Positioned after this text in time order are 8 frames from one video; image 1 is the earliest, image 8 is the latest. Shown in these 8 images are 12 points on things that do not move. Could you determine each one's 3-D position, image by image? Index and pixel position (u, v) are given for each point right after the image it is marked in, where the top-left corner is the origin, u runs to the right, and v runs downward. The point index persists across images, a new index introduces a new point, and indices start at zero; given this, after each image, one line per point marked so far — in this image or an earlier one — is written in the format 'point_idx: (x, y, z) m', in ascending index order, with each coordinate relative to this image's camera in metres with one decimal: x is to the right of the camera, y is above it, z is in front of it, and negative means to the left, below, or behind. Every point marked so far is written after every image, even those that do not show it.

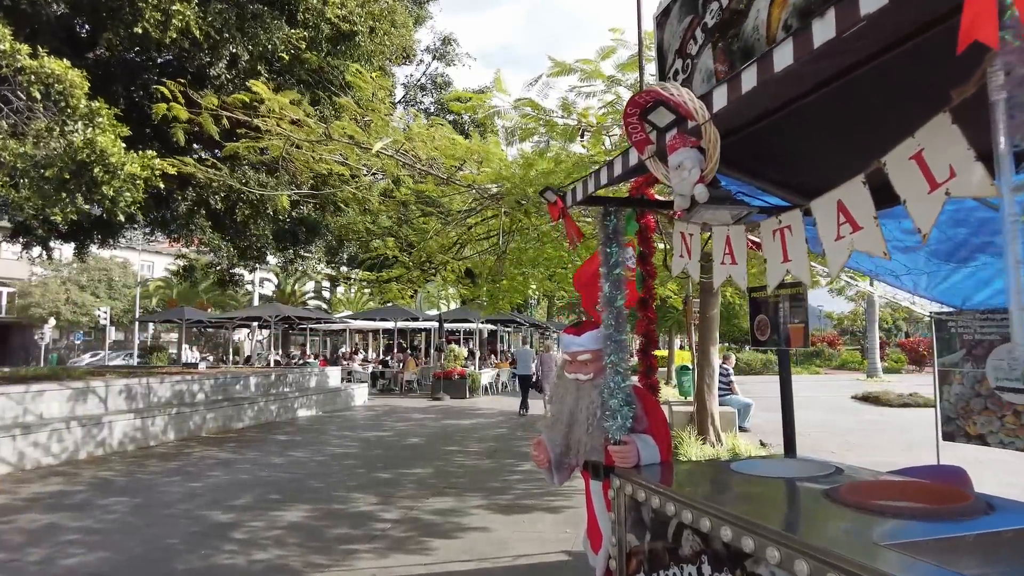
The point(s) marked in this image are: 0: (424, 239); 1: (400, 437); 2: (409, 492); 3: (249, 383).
0: (-1.6, +0.9, +11.3) m
1: (-2.0, -2.7, +11.4) m
2: (-1.1, -2.3, +7.1) m
3: (-5.8, -2.1, +14.1) m
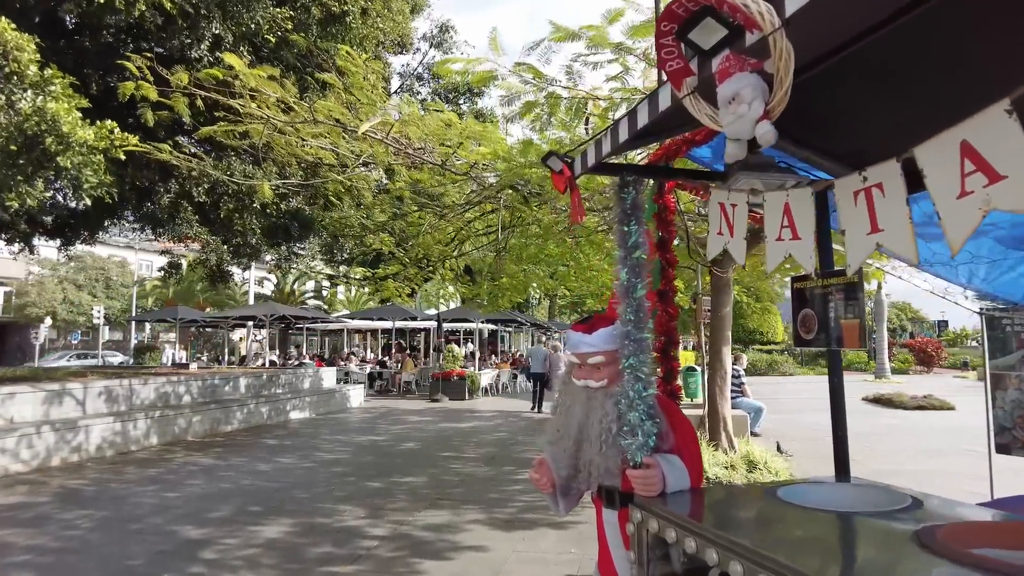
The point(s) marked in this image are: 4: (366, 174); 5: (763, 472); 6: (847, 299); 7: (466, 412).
0: (-1.6, +0.9, +10.8) m
1: (-2.0, -2.6, +10.9) m
2: (-1.2, -2.2, +6.6) m
3: (-5.8, -2.0, +13.6) m
4: (-2.3, +1.8, +9.8) m
5: (+3.0, -2.2, +7.5) m
6: (+1.4, 0.0, +2.8) m
7: (-1.1, -3.0, +15.6) m
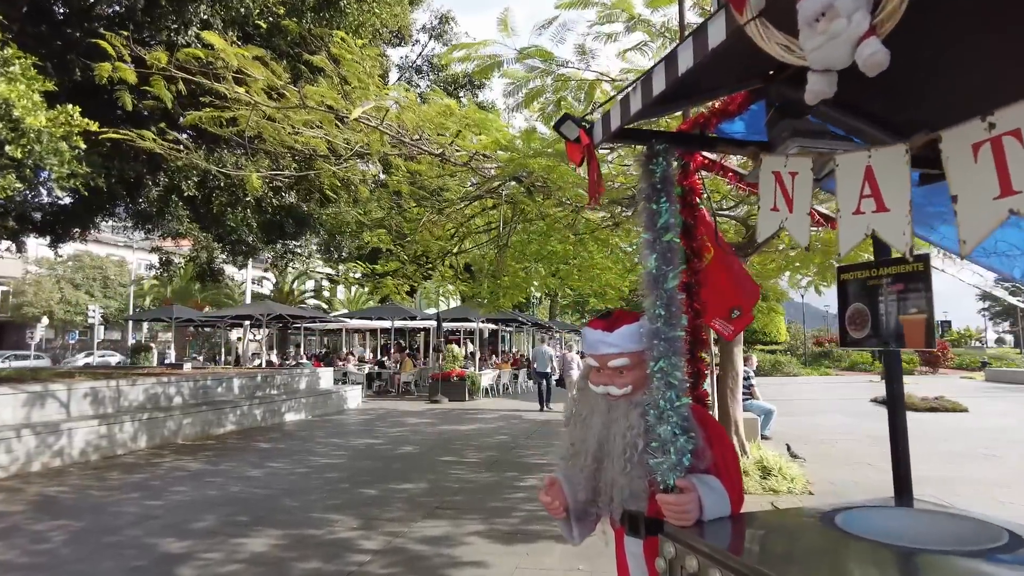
0: (-1.5, +0.9, +10.4) m
1: (-2.0, -2.6, +10.5) m
2: (-1.1, -2.2, +6.2) m
3: (-5.8, -2.0, +13.2) m
4: (-2.2, +1.8, +9.4) m
5: (+3.0, -2.1, +7.2) m
6: (+1.5, 0.0, +2.4) m
7: (-1.1, -3.0, +15.2) m
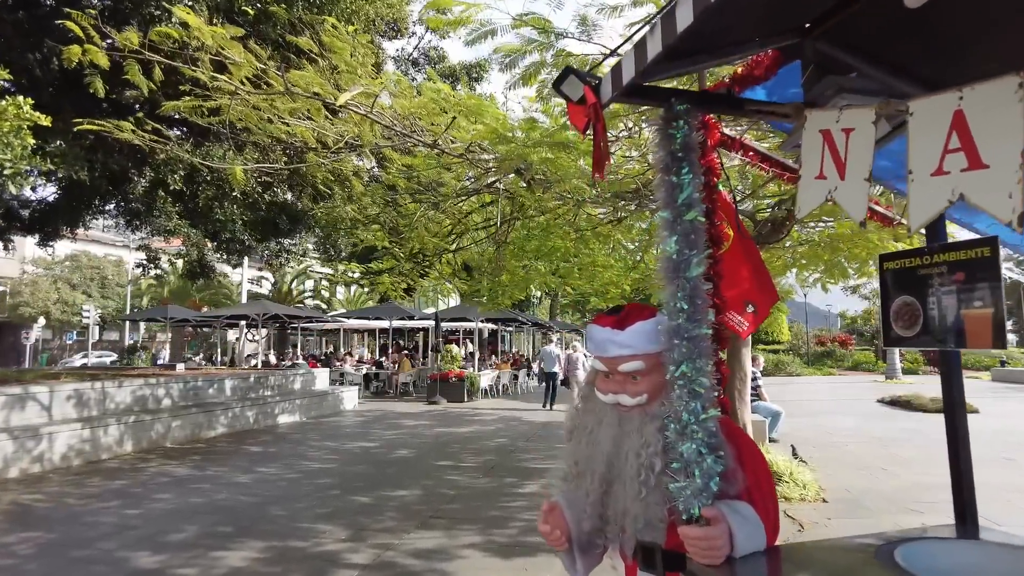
0: (-1.6, +1.0, +10.1) m
1: (-2.0, -2.6, +10.2) m
2: (-1.1, -2.2, +5.9) m
3: (-5.8, -2.0, +12.9) m
4: (-2.2, +1.8, +9.1) m
5: (+3.0, -2.1, +6.8) m
6: (+1.4, 0.0, +2.1) m
7: (-1.1, -3.0, +14.9) m
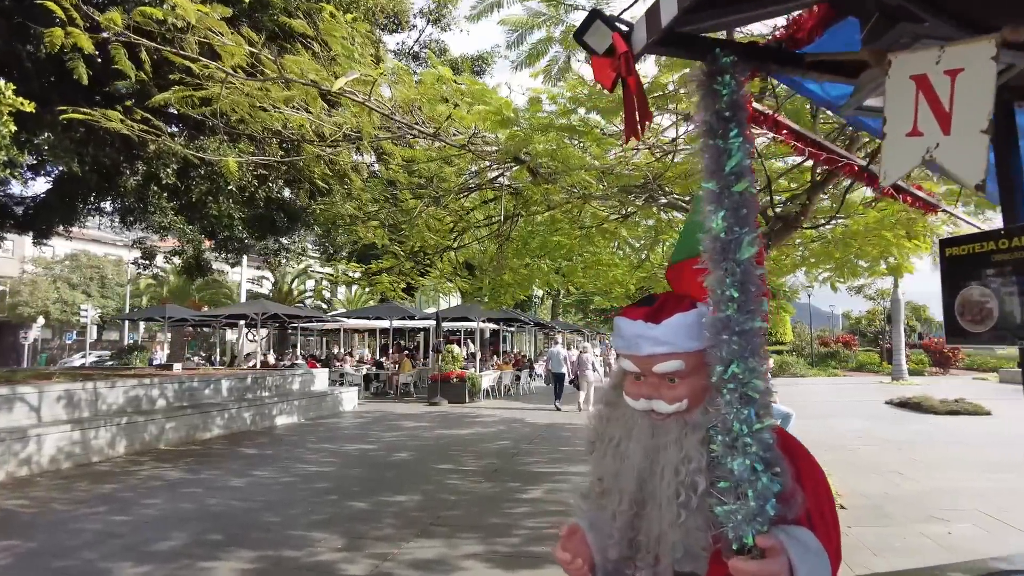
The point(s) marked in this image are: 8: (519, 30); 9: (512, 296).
0: (-1.5, +1.0, +9.8) m
1: (-1.9, -2.5, +9.9) m
2: (-1.1, -2.1, +5.6) m
3: (-5.7, -1.9, +12.6) m
4: (-2.2, +1.9, +8.8) m
5: (+3.0, -2.1, +6.5) m
6: (+1.5, +0.1, +1.8) m
7: (-1.0, -2.9, +14.6) m
8: (0.0, +1.8, +4.6) m
9: (0.0, -0.2, +12.9) m
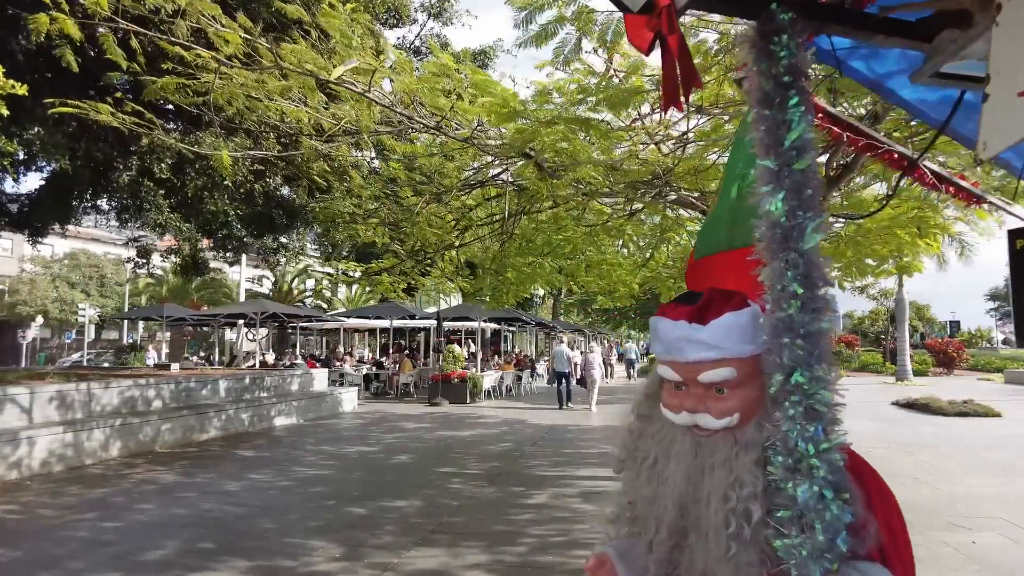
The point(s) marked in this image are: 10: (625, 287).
0: (-1.5, +1.0, +9.6) m
1: (-1.9, -2.5, +9.7) m
2: (-1.1, -2.1, +5.4) m
3: (-5.7, -1.9, +12.4) m
4: (-2.2, +1.9, +8.6) m
5: (+3.0, -2.1, +6.3) m
6: (+1.5, +0.1, +1.6) m
7: (-1.0, -2.9, +14.4) m
8: (+0.1, +1.8, +4.4) m
9: (0.0, -0.2, +12.7) m
10: (+2.3, 0.0, +13.0) m
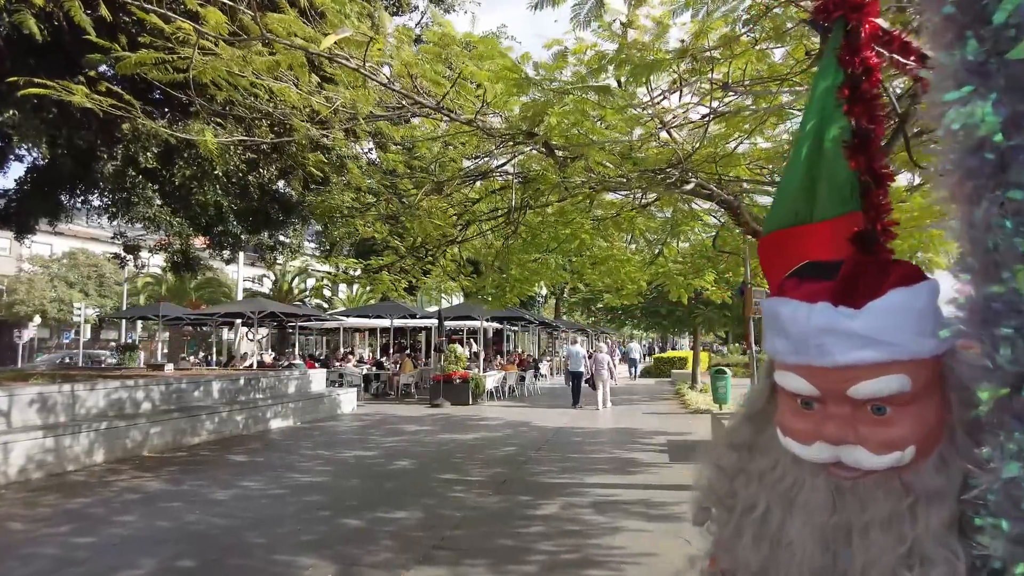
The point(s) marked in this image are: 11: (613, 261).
0: (-1.4, +1.1, +9.1) m
1: (-1.8, -2.5, +9.3) m
2: (-1.0, -2.1, +5.0) m
3: (-5.6, -1.9, +11.9) m
4: (-2.1, +1.9, +8.2) m
5: (+3.1, -2.0, +5.9) m
6: (+1.6, +0.1, +1.1) m
7: (-0.9, -2.9, +13.9) m
8: (+0.2, +1.9, +3.9) m
9: (+0.1, -0.1, +12.2) m
10: (+2.4, +0.1, +12.6) m
11: (+1.8, +0.5, +11.4) m
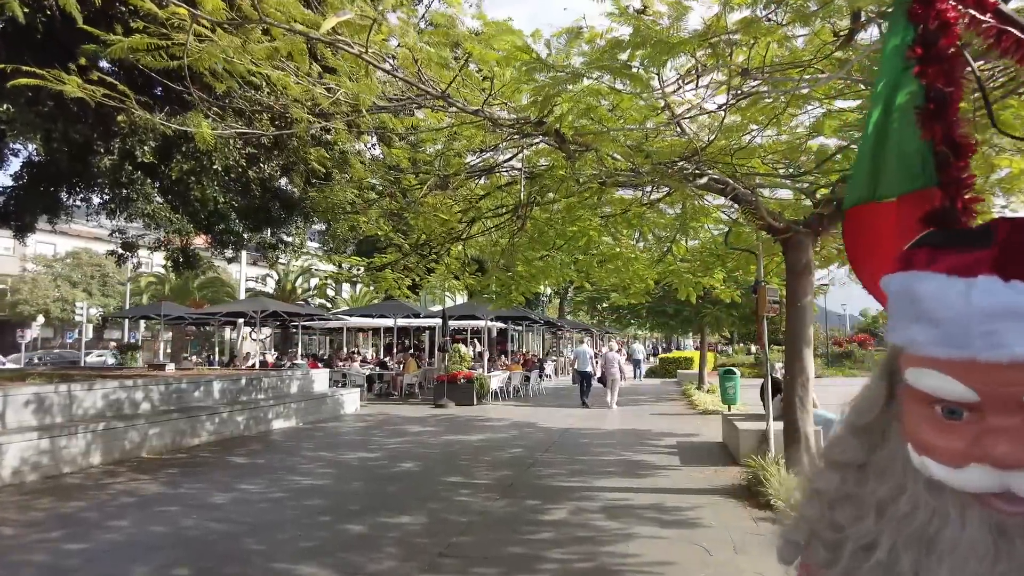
0: (-1.3, +1.1, +8.9) m
1: (-1.7, -2.4, +9.0) m
2: (-0.9, -2.1, +4.7) m
3: (-5.5, -1.8, +11.7) m
4: (-2.0, +2.0, +7.9) m
5: (+3.2, -2.0, +5.6) m
6: (+1.6, +0.1, +0.9) m
7: (-0.8, -2.8, +13.7) m
8: (+0.2, +1.9, +3.7) m
9: (+0.2, -0.1, +12.0) m
10: (+2.5, +0.1, +12.3) m
11: (+1.9, +0.5, +11.2) m
